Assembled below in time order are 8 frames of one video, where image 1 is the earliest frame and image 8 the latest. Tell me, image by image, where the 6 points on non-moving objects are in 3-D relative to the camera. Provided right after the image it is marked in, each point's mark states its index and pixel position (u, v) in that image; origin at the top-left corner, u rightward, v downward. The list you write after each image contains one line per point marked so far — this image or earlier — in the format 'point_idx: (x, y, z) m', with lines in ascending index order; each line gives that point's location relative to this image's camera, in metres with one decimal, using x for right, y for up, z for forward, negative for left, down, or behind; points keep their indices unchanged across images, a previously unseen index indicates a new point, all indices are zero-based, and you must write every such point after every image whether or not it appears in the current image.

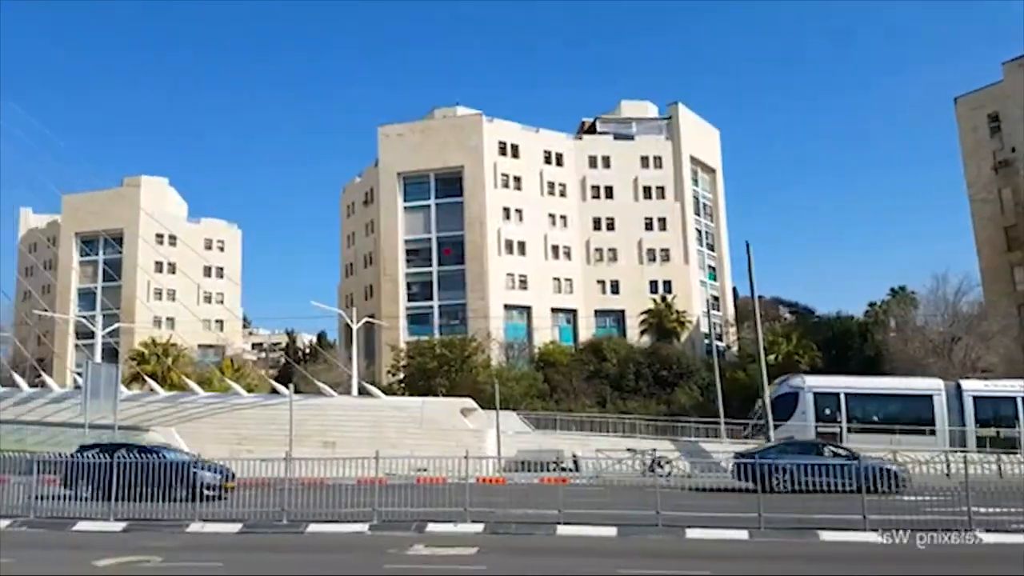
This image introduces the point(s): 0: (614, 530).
0: (+2.4, -5.7, +18.2) m
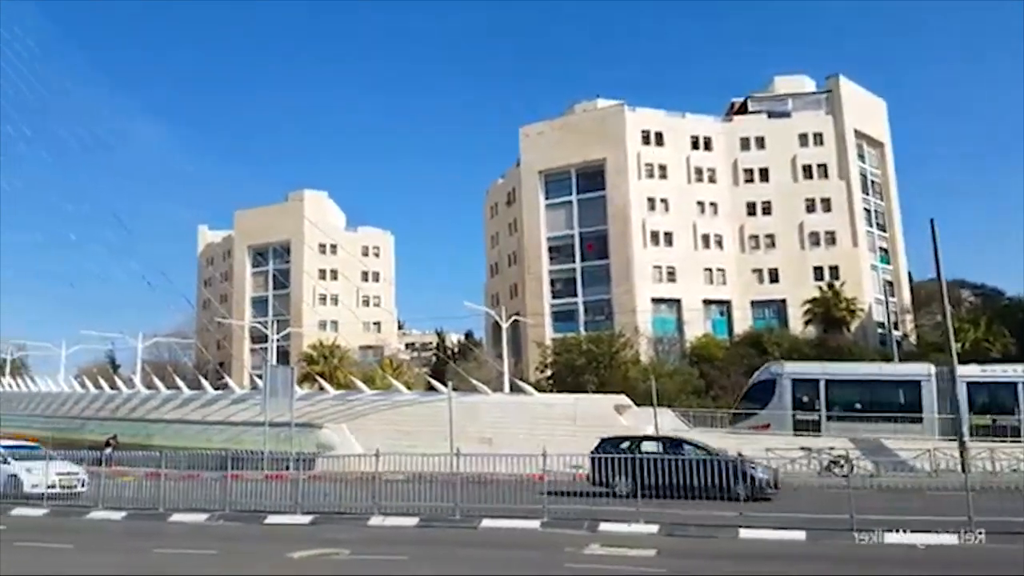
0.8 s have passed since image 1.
0: (+6.4, -5.4, +16.9) m
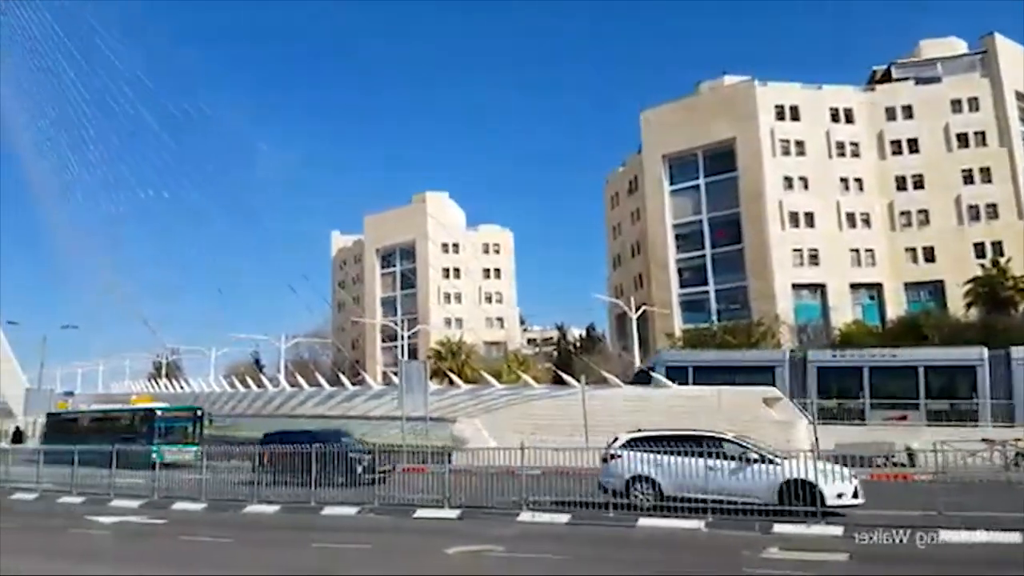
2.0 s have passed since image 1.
0: (+9.6, -4.8, +14.7) m
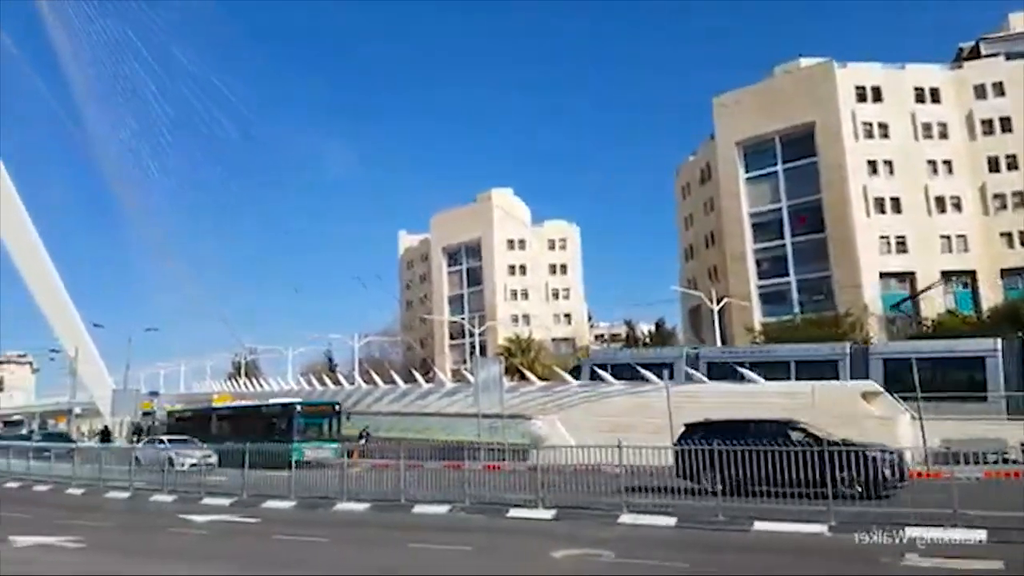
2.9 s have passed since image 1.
0: (+11.5, -4.4, +13.1) m
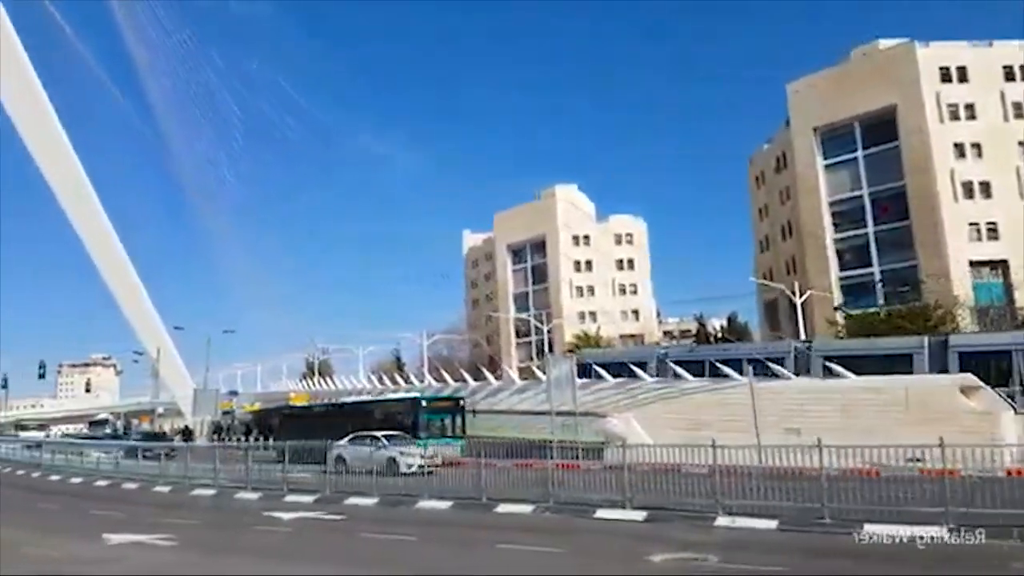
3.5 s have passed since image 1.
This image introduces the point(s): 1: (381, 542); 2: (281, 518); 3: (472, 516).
0: (+13.1, -4.0, +11.6) m
1: (-2.7, -5.2, +15.6) m
2: (-5.9, -6.0, +19.9) m
3: (-1.0, -5.6, +18.9) m
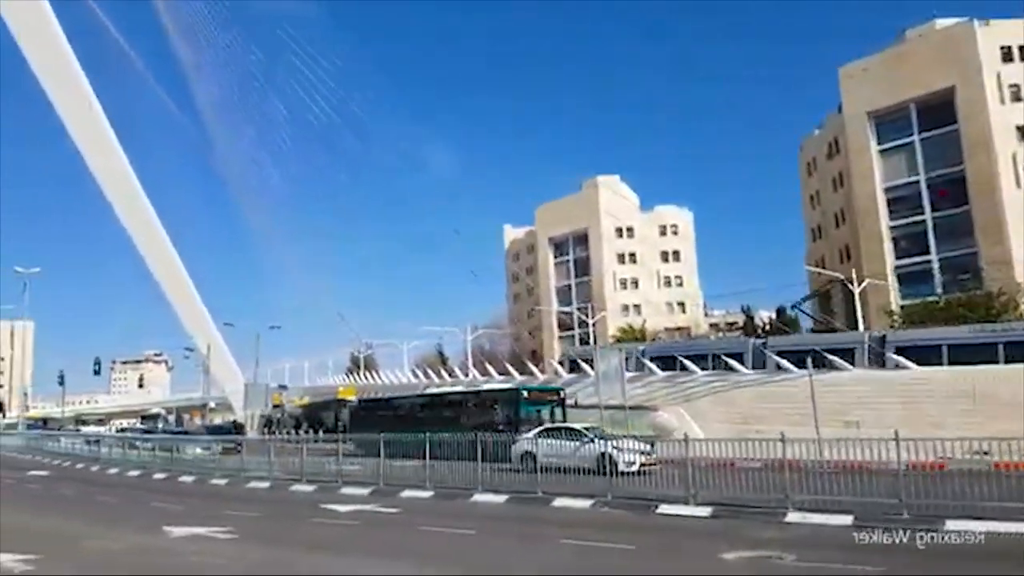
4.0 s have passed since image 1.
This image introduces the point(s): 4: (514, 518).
0: (+14.1, -3.7, +10.6) m
1: (-1.4, -5.0, +15.4) m
2: (-4.5, -5.8, +19.9) m
3: (+0.4, -5.4, +18.6) m
4: (0.0, -5.4, +17.8) m
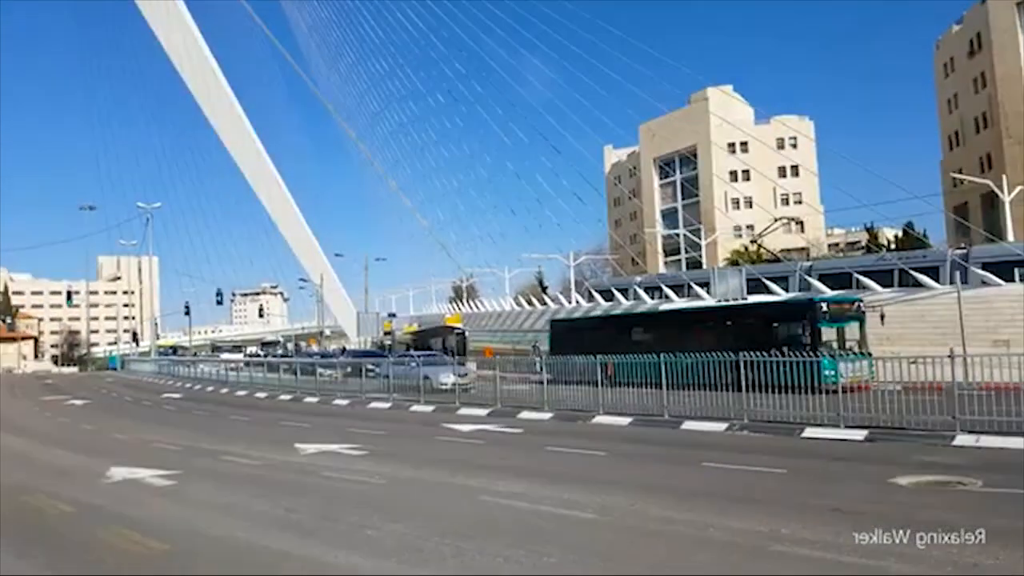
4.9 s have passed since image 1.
0: (+15.9, -2.2, +7.9) m
1: (+1.1, -3.2, +14.7) m
2: (-1.3, -3.7, +19.6) m
3: (+3.4, -3.3, +17.6) m
4: (+2.9, -3.4, +16.9) m
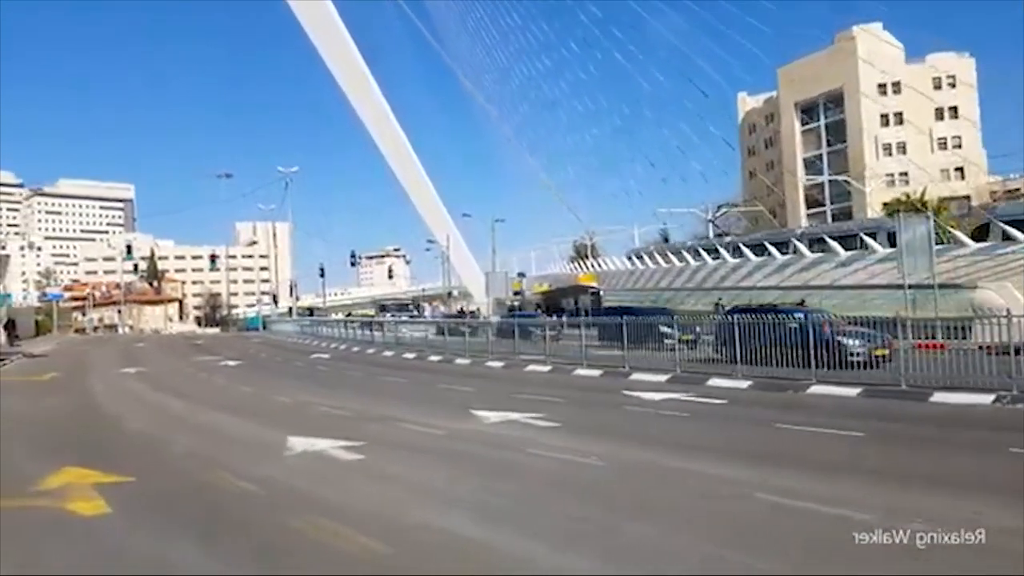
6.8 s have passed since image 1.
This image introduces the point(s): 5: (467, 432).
0: (+18.6, -1.5, +3.2) m
1: (+4.9, -2.4, +12.1) m
2: (+3.2, -2.6, +17.3) m
3: (+7.6, -2.3, +14.7) m
4: (+7.0, -2.4, +14.1) m
5: (-0.9, -2.9, +15.1) m
